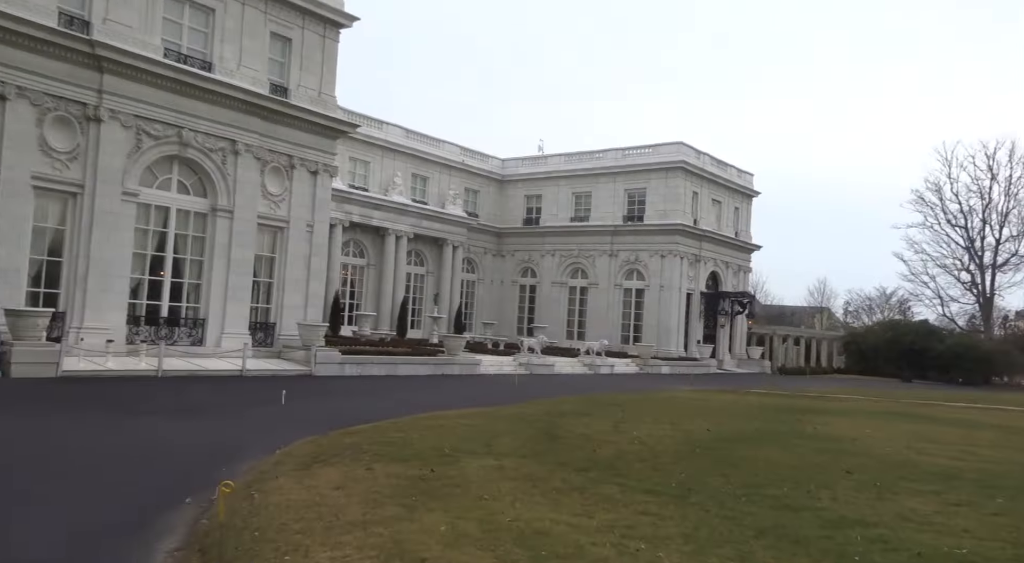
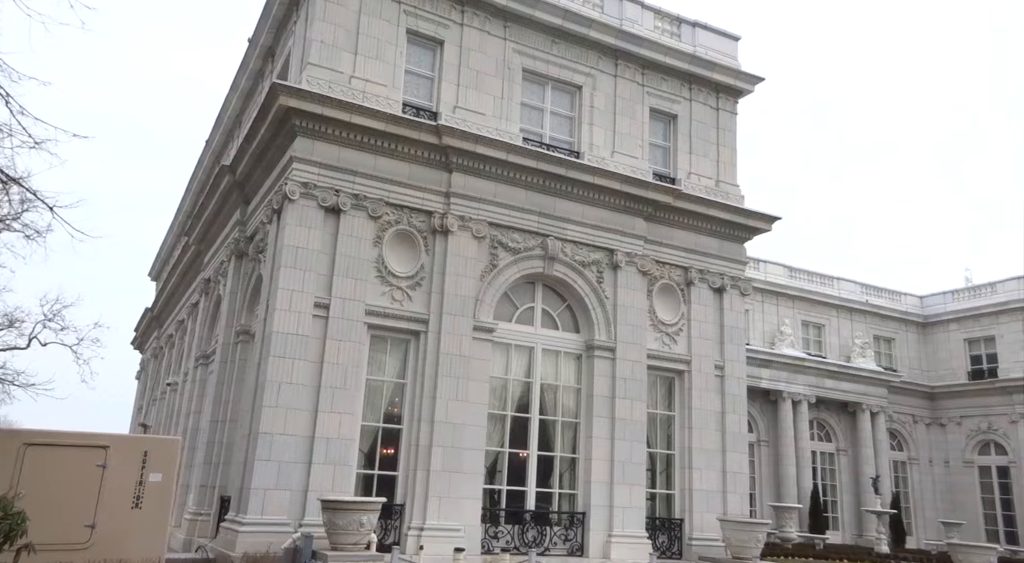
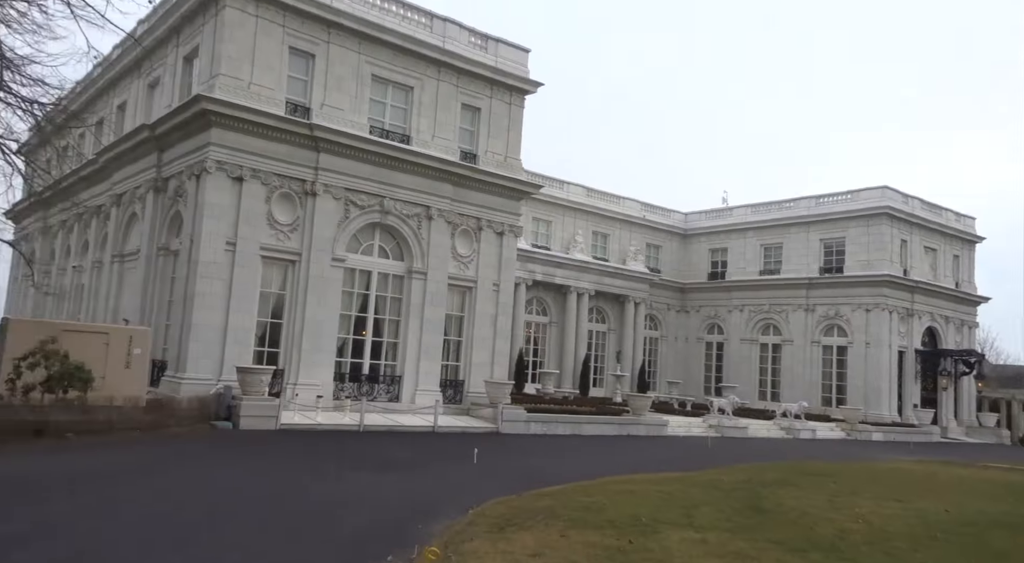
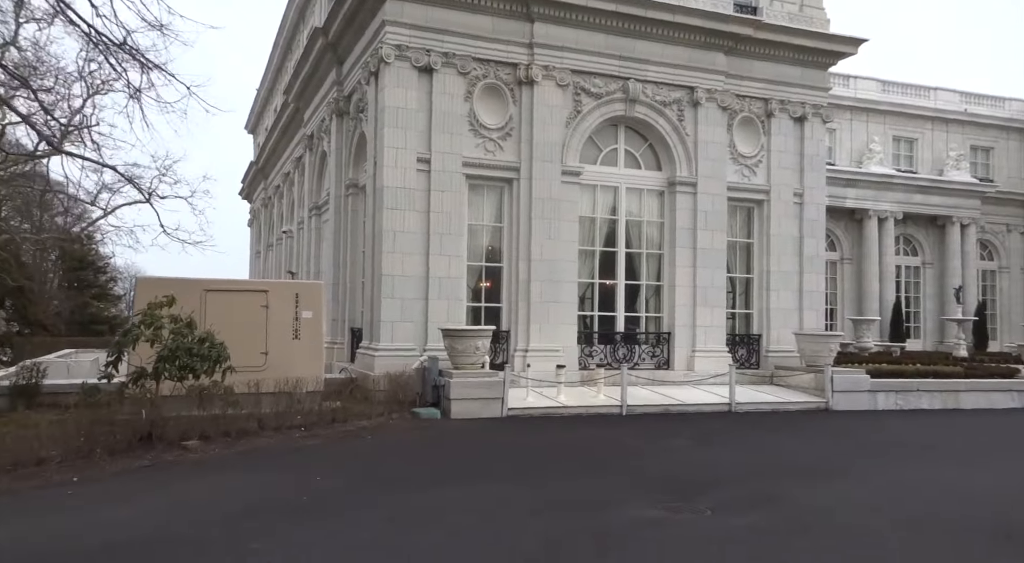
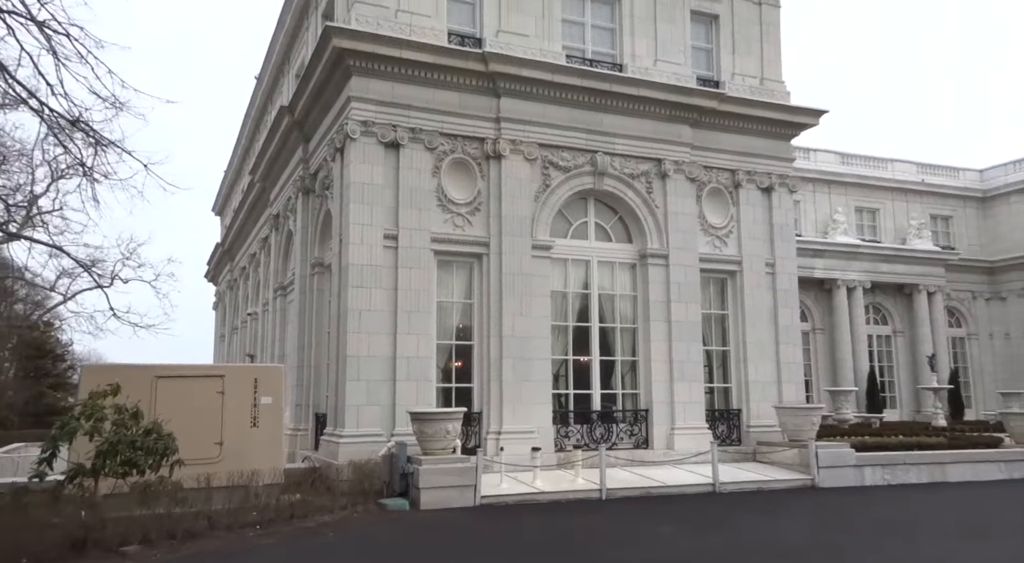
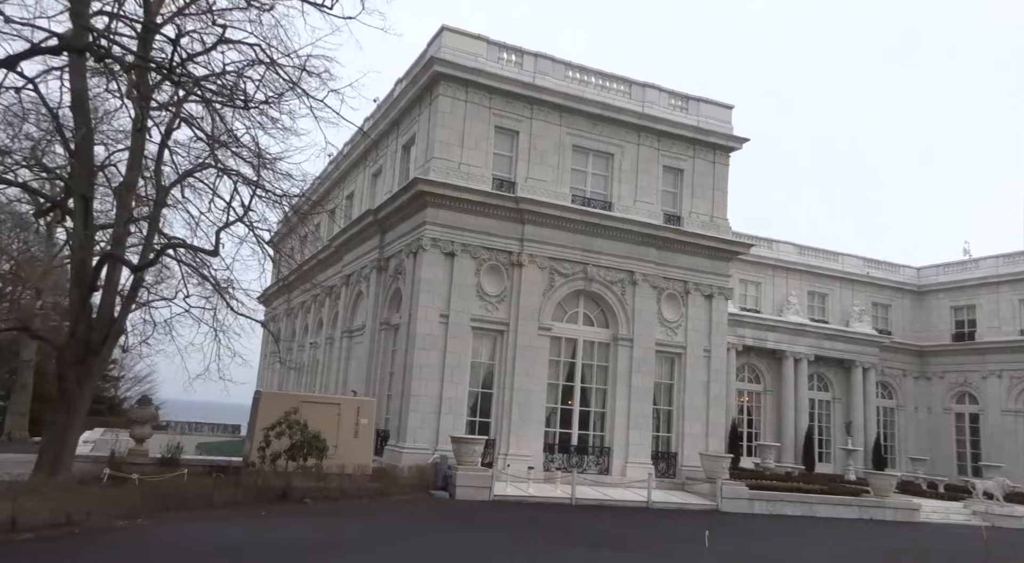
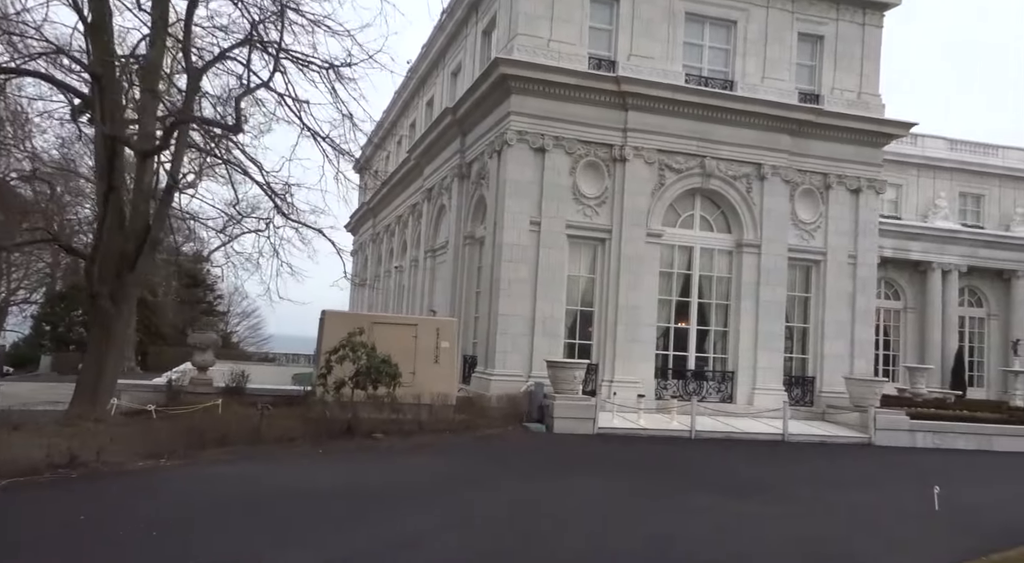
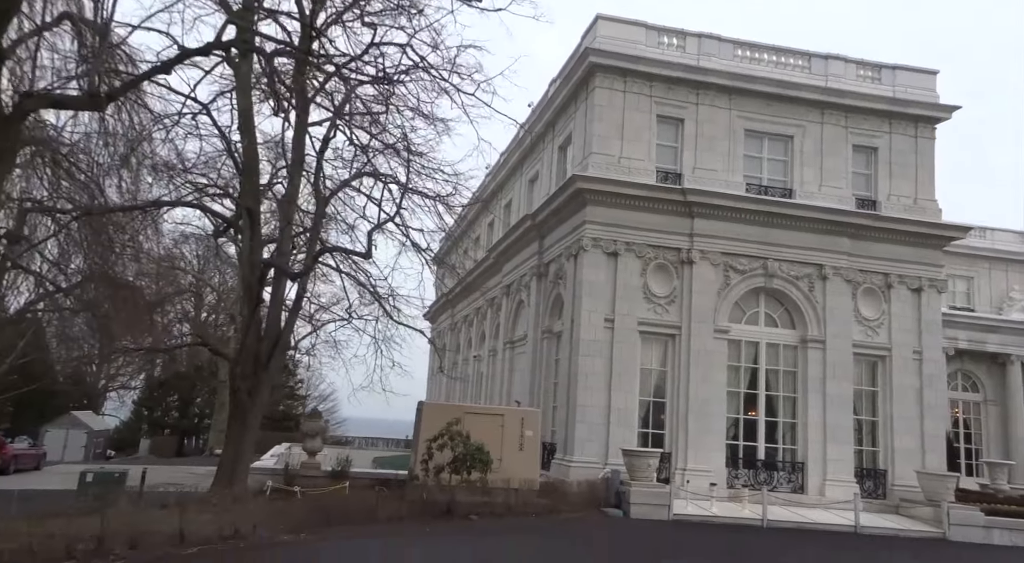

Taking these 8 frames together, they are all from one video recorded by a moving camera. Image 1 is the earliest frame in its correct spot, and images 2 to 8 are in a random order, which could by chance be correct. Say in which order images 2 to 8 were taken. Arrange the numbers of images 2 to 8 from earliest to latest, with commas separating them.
3, 6, 8, 7, 4, 5, 2
